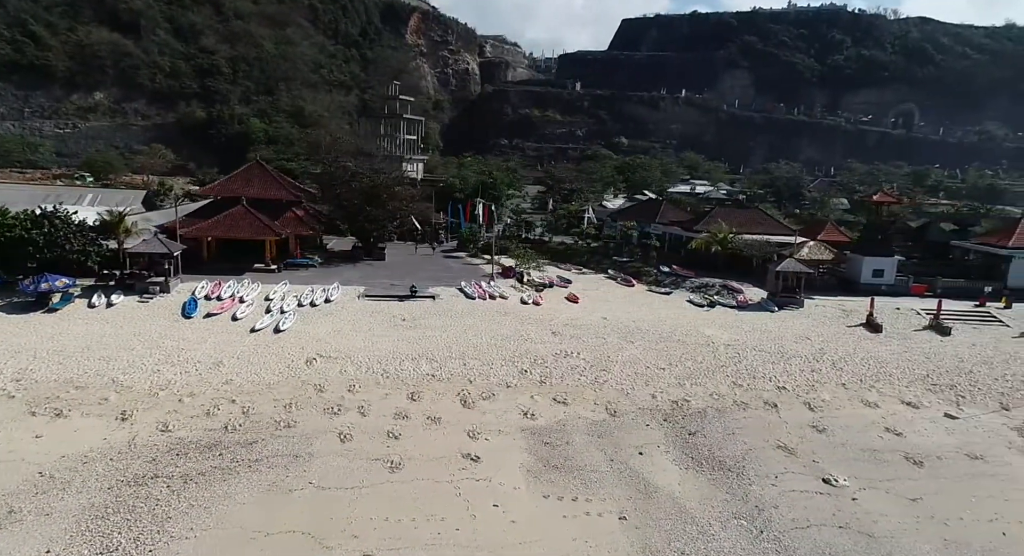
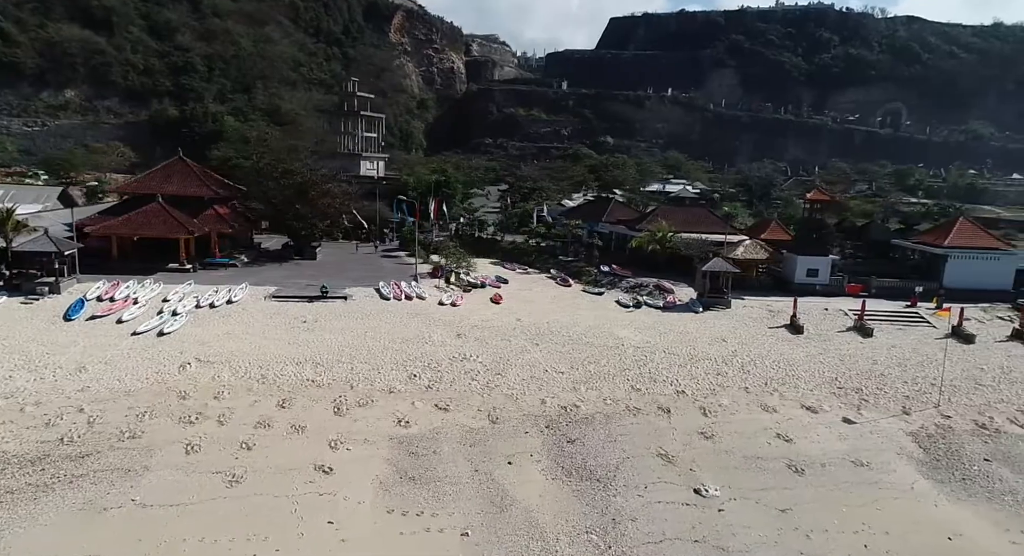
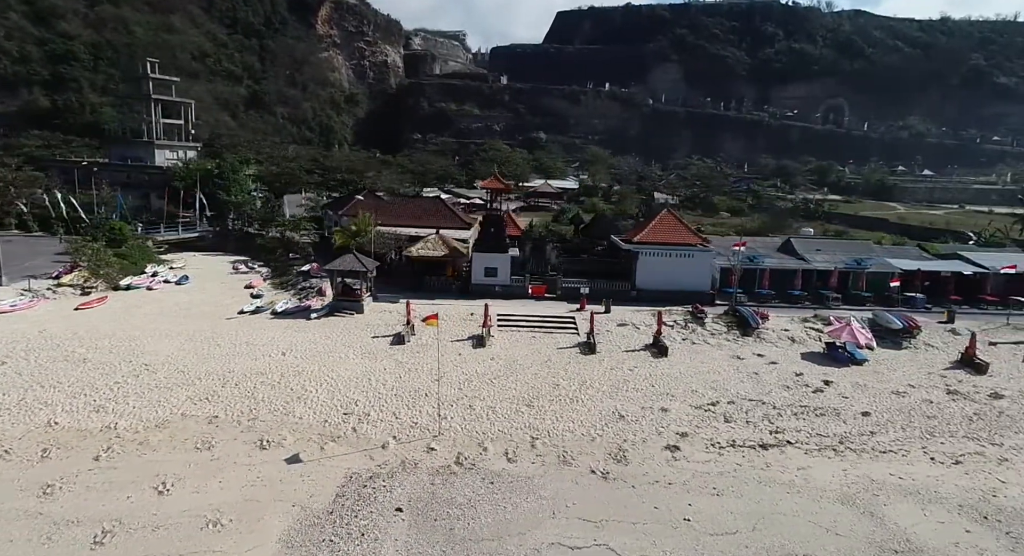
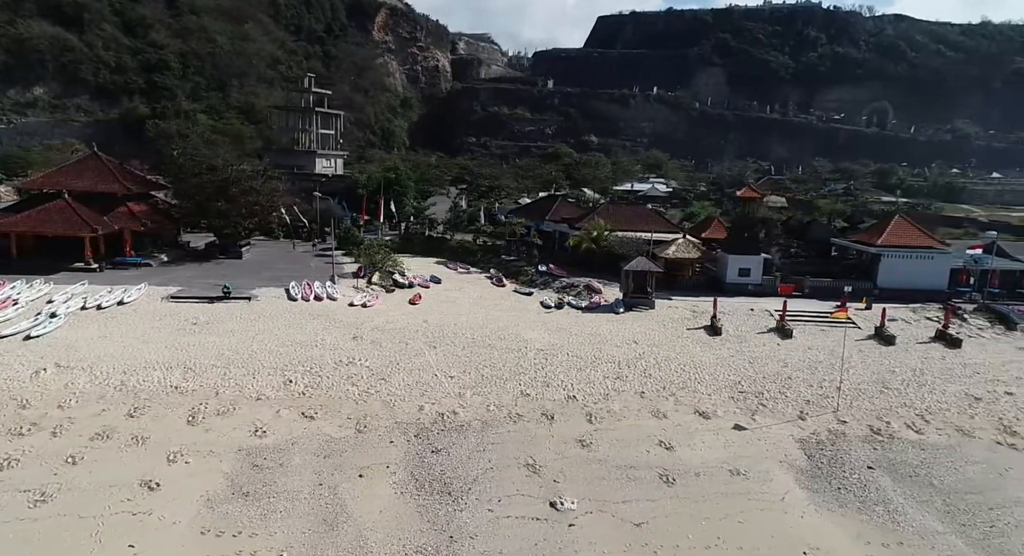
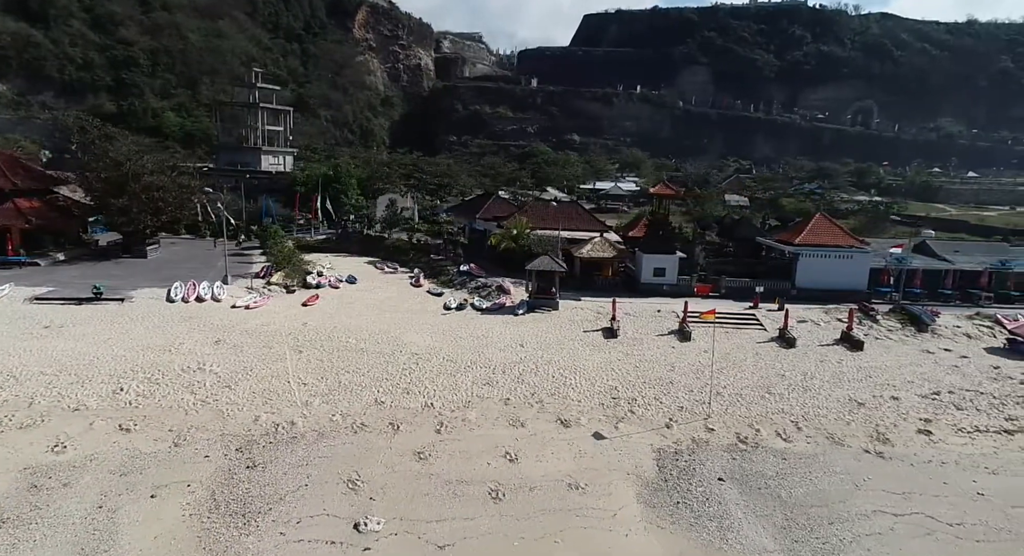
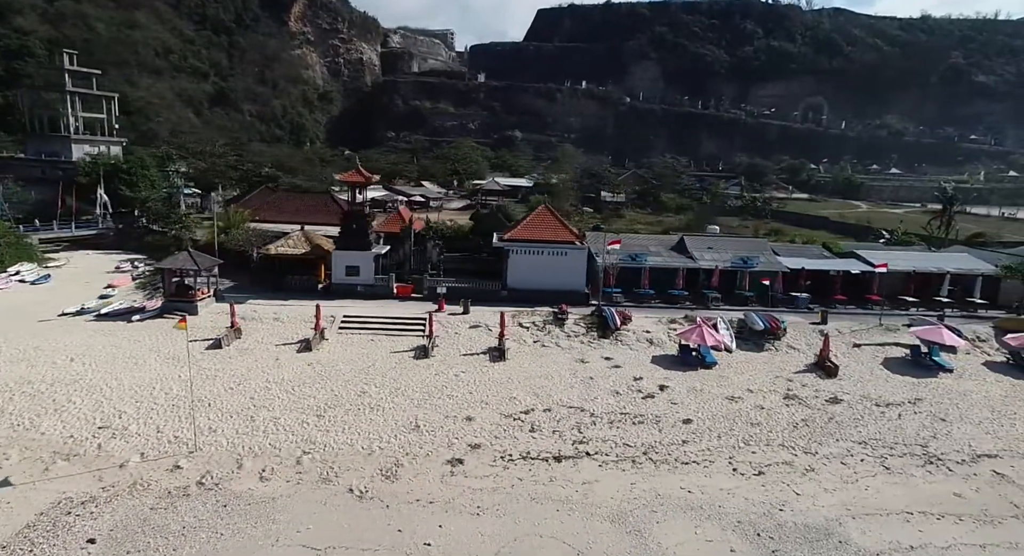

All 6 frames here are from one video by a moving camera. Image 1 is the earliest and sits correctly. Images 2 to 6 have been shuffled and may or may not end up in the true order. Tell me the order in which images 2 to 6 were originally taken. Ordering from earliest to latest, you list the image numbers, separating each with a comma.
2, 4, 5, 3, 6
